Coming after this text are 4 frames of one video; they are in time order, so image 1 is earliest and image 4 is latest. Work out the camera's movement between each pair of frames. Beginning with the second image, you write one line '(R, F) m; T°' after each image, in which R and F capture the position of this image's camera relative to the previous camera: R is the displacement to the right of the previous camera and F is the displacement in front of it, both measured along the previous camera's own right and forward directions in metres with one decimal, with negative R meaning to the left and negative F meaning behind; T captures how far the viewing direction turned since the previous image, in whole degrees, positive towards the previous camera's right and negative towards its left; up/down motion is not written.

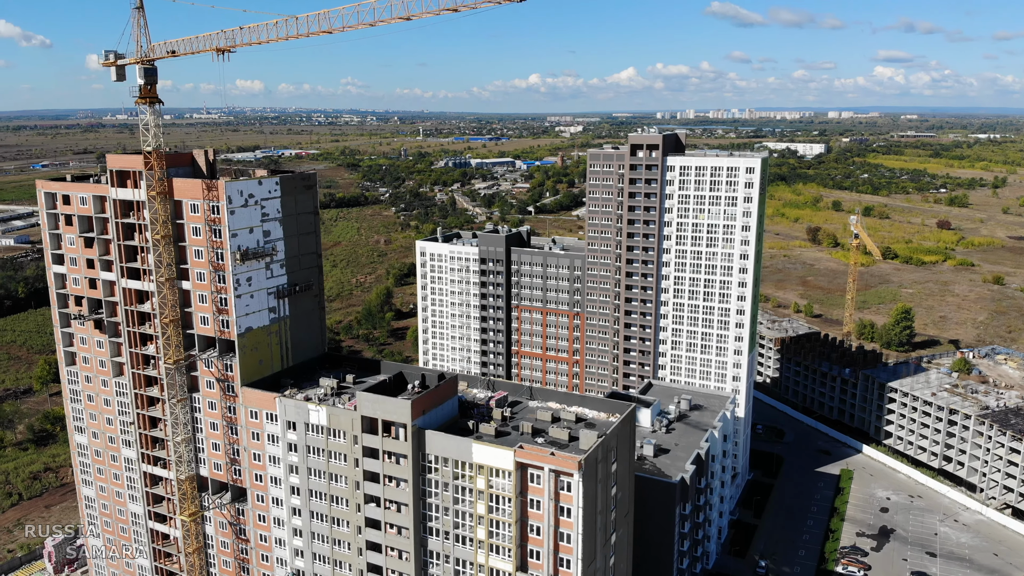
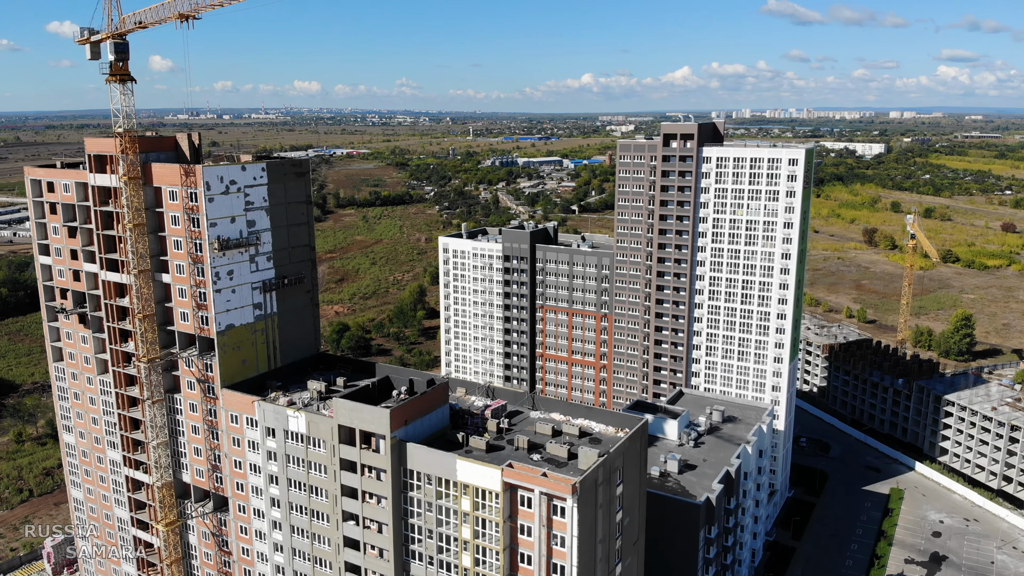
(+3.1, +5.2) m; -4°
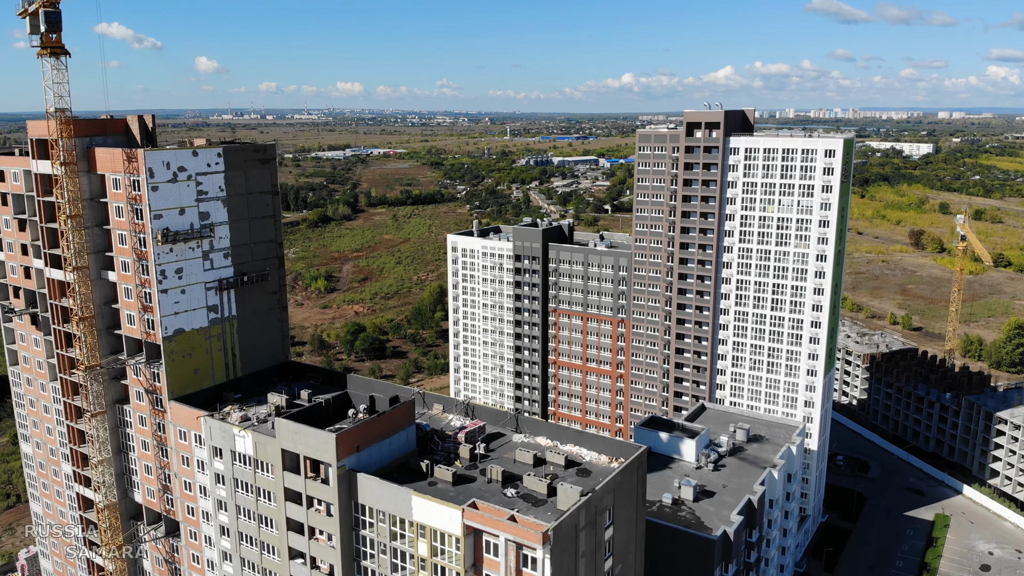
(+3.2, +6.4) m; -3°
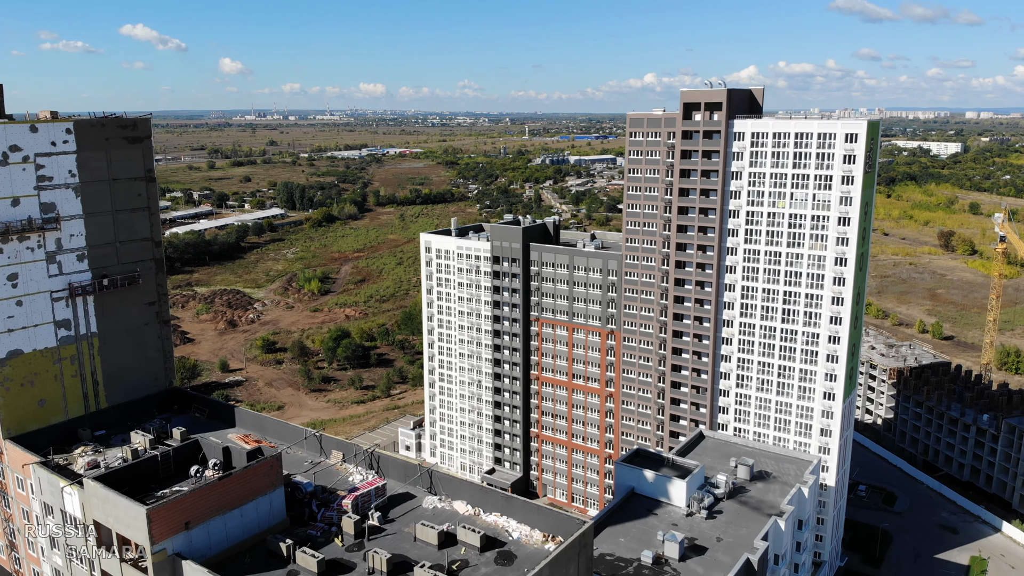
(+4.7, +10.0) m; -2°
